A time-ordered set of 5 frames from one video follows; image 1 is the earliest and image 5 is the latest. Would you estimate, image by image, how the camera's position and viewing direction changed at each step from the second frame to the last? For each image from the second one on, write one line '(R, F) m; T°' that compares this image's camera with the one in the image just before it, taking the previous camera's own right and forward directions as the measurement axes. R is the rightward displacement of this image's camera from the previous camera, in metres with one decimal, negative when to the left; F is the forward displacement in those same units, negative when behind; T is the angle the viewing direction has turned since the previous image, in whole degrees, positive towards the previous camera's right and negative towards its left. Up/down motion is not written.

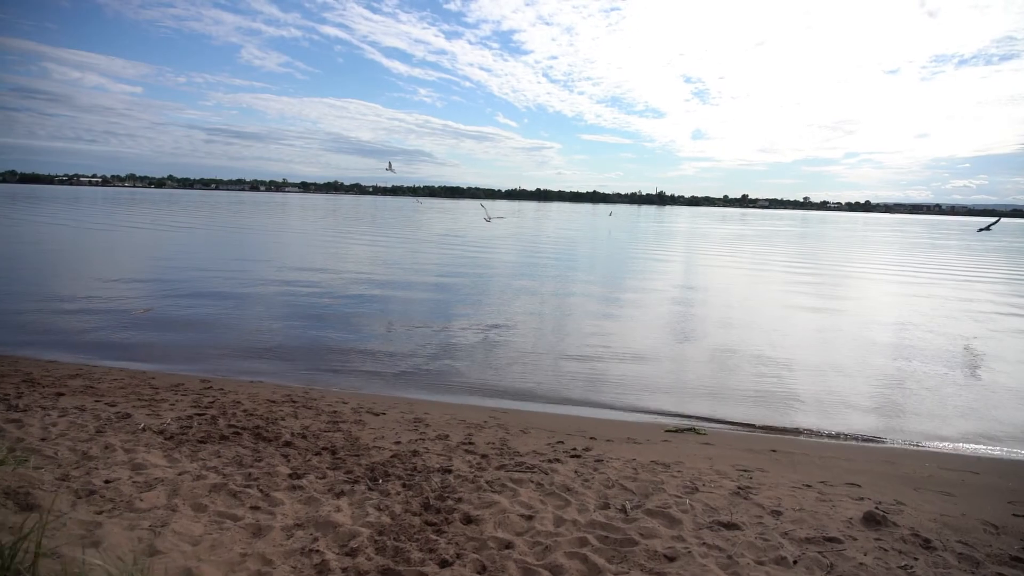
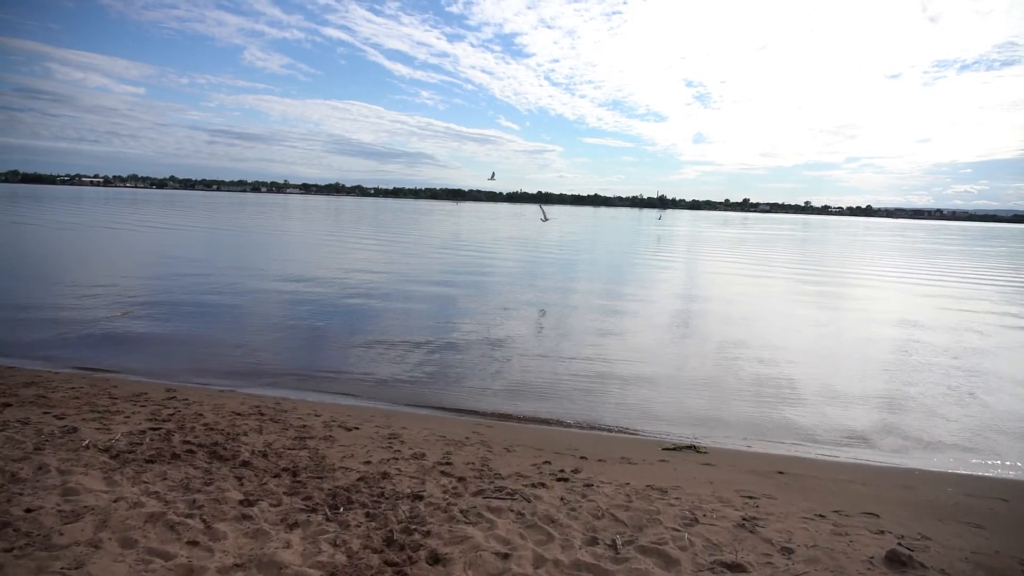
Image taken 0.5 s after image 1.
(+0.1, +0.3) m; 0°
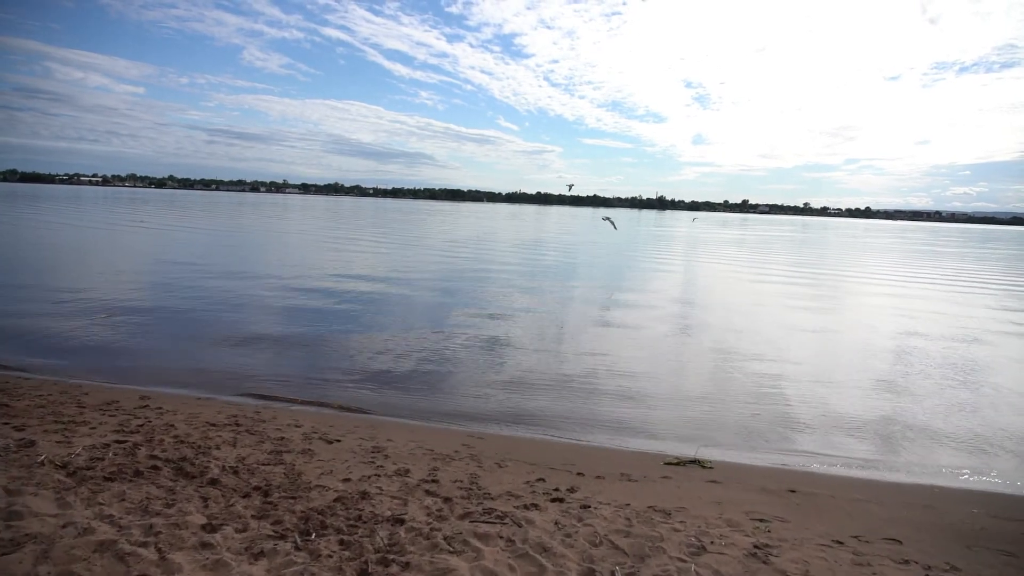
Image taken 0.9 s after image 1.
(0.0, +0.2) m; 0°
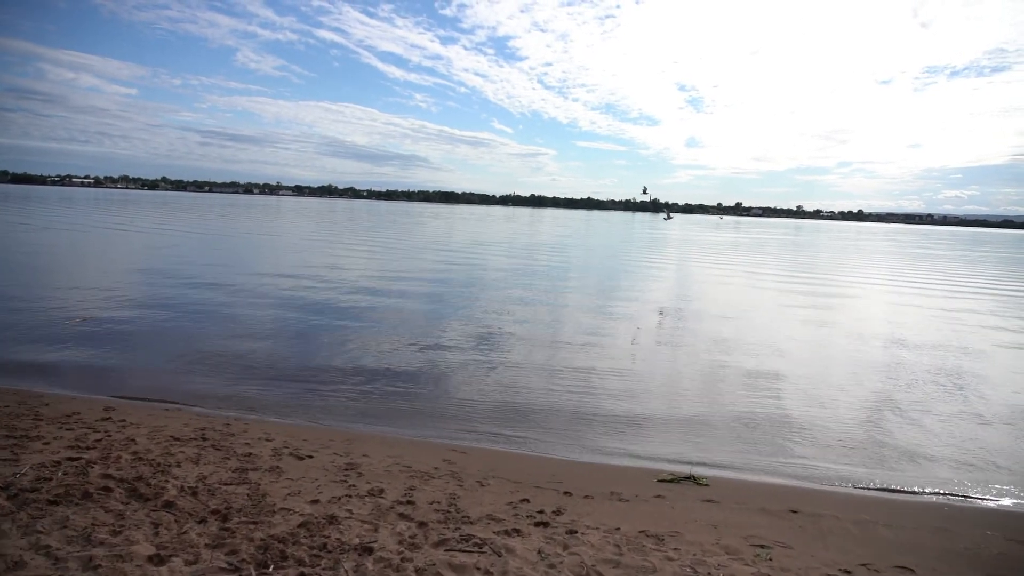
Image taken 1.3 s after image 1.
(0.0, +0.2) m; 0°
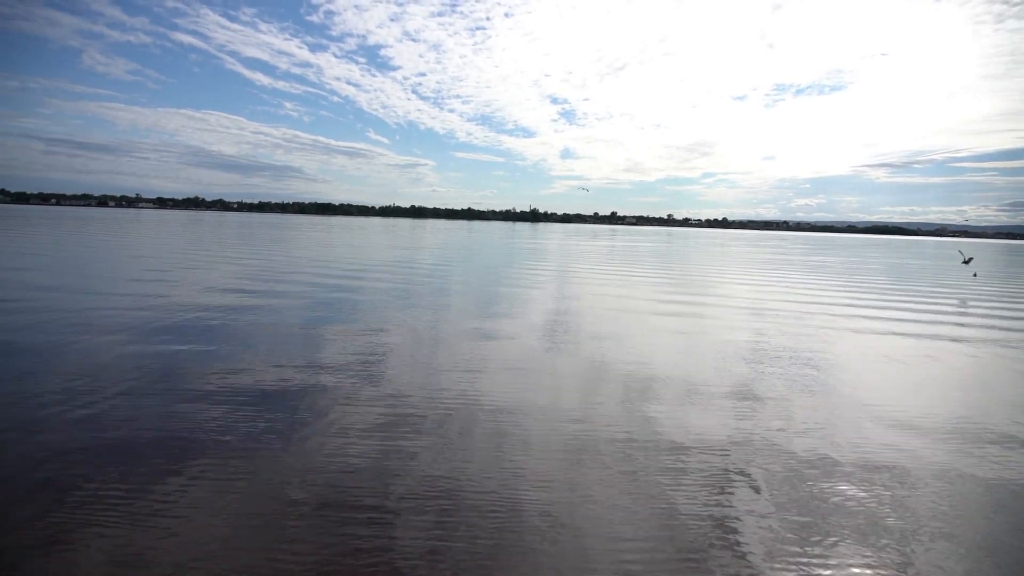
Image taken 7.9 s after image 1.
(-0.2, +1.4) m; +9°
